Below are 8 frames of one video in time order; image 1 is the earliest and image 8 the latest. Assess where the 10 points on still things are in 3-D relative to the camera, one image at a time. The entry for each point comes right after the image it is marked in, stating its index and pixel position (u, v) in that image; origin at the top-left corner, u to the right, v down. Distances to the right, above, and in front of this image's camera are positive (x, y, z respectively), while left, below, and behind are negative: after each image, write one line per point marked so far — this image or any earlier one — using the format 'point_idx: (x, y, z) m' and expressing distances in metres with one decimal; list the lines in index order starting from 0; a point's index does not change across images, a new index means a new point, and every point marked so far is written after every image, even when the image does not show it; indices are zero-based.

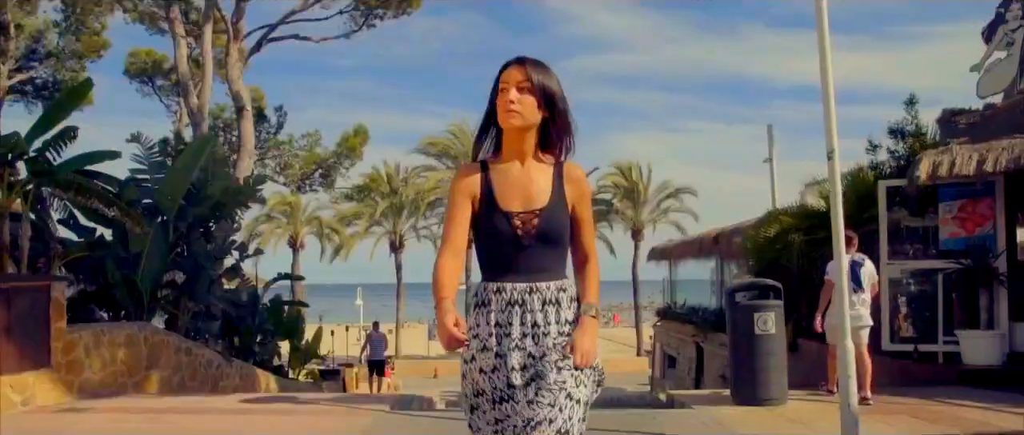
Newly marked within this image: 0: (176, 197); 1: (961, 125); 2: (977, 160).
0: (-5.5, +0.3, +16.0) m
1: (+4.5, +1.0, +9.4) m
2: (+4.3, +0.5, +8.9) m
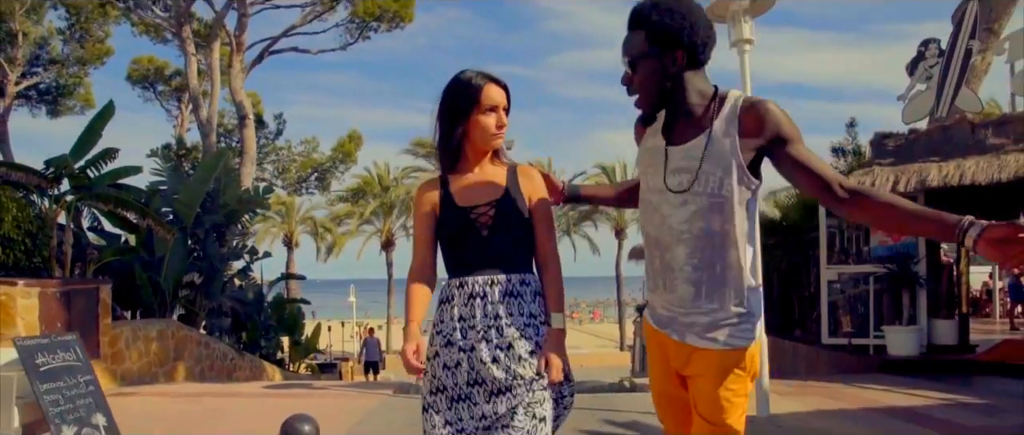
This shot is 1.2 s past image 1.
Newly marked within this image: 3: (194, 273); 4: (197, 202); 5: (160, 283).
0: (-5.8, +0.2, +17.6) m
1: (+4.4, +0.8, +11.1) m
2: (+4.2, +0.4, +10.6) m
3: (-6.0, -1.1, +18.6) m
4: (-5.7, +0.3, +17.7) m
5: (-6.2, -1.2, +17.2) m
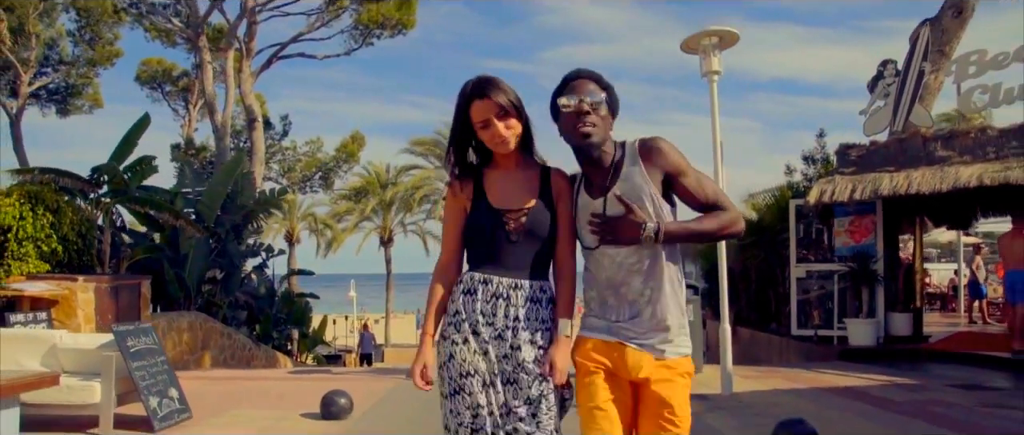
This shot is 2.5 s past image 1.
0: (-5.8, +0.2, +18.9) m
1: (+4.4, +0.8, +12.5) m
2: (+4.2, +0.3, +12.0) m
3: (-6.1, -1.1, +19.9) m
4: (-5.8, +0.3, +19.0) m
5: (-6.2, -1.2, +18.6) m
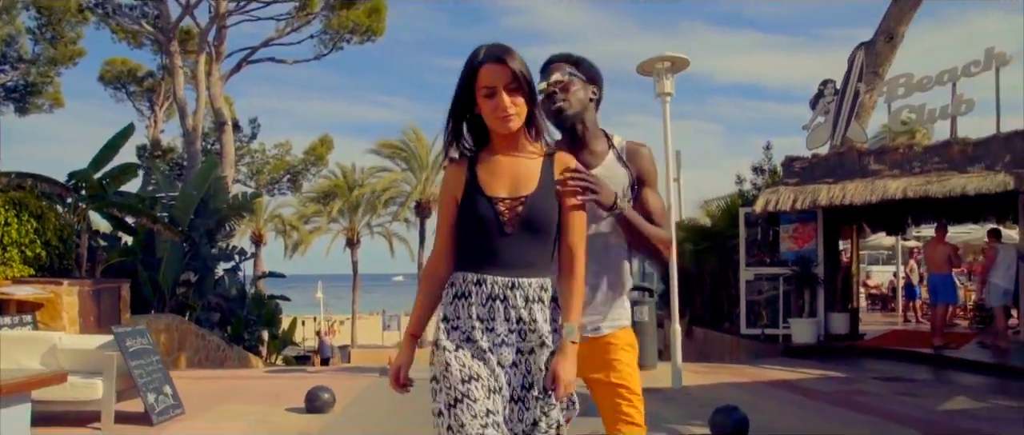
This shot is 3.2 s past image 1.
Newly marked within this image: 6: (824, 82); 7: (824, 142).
0: (-6.5, +0.1, +19.4) m
1: (+3.9, +0.7, +13.4) m
2: (+3.7, +0.2, +12.9) m
3: (-6.8, -1.2, +20.4) m
4: (-6.4, +0.2, +19.6) m
5: (-6.9, -1.3, +19.1) m
6: (+4.5, +2.0, +14.0) m
7: (+4.5, +1.1, +14.0) m
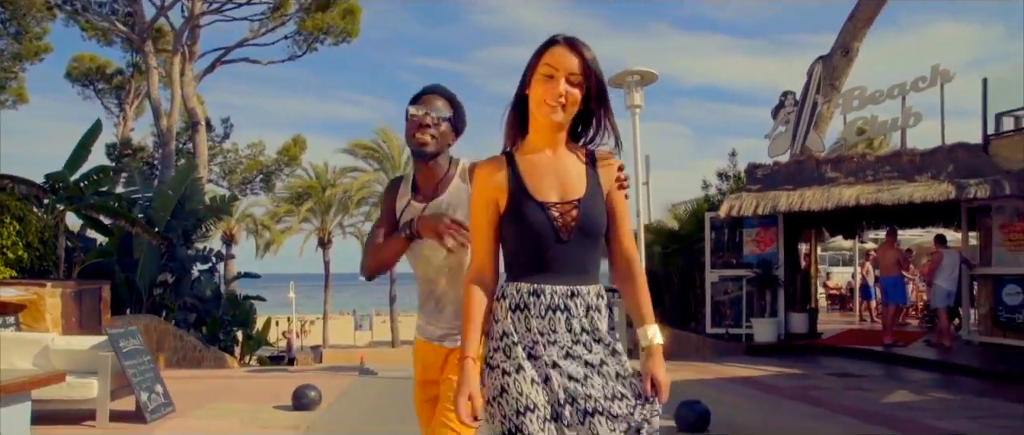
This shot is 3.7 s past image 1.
0: (-7.0, +0.1, +19.7) m
1: (+3.5, +0.6, +14.0) m
2: (+3.4, +0.2, +13.5) m
3: (-7.4, -1.2, +20.7) m
4: (-7.0, +0.2, +19.8) m
5: (-7.5, -1.3, +19.4) m
6: (+4.1, +1.9, +14.7) m
7: (+4.1, +1.0, +14.6) m
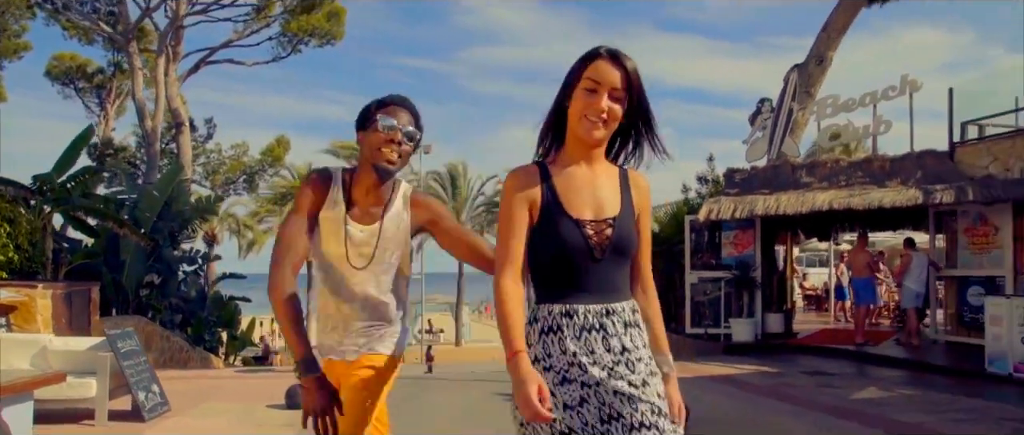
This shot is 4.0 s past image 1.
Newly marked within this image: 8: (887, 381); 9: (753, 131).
0: (-7.4, 0.0, +19.9) m
1: (+3.3, +0.6, +14.4) m
2: (+3.1, +0.1, +13.9) m
3: (-7.7, -1.2, +20.9) m
4: (-7.3, +0.1, +20.0) m
5: (-7.8, -1.3, +19.6) m
6: (+3.9, +1.8, +15.1) m
7: (+3.9, +1.0, +15.0) m
8: (+3.8, -1.7, +9.9) m
9: (+3.8, +1.4, +15.2) m
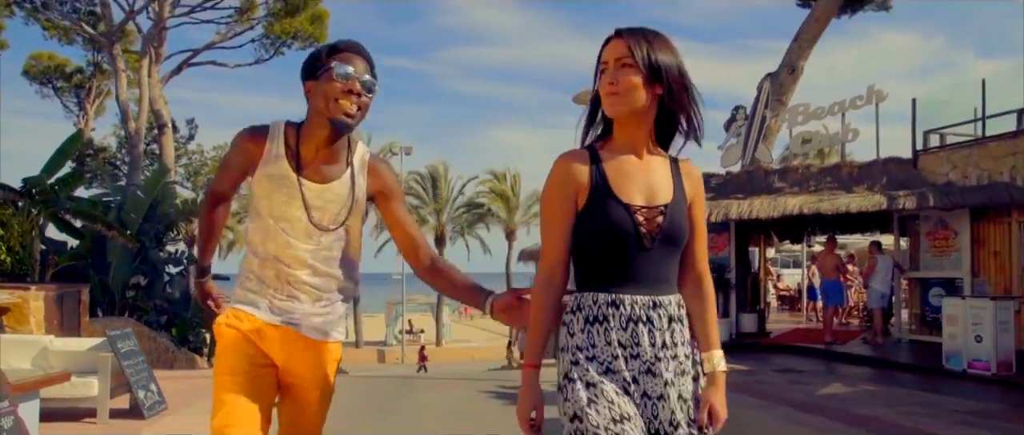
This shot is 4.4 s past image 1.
0: (-7.8, 0.0, +20.2) m
1: (+3.0, +0.5, +14.9) m
2: (+2.9, +0.1, +14.3) m
3: (-8.1, -1.3, +21.1) m
4: (-7.7, +0.1, +20.3) m
5: (-8.2, -1.4, +19.8) m
6: (+3.6, +1.8, +15.5) m
7: (+3.6, +0.9, +15.5) m
8: (+3.7, -1.7, +10.4) m
9: (+3.5, +1.3, +15.7) m
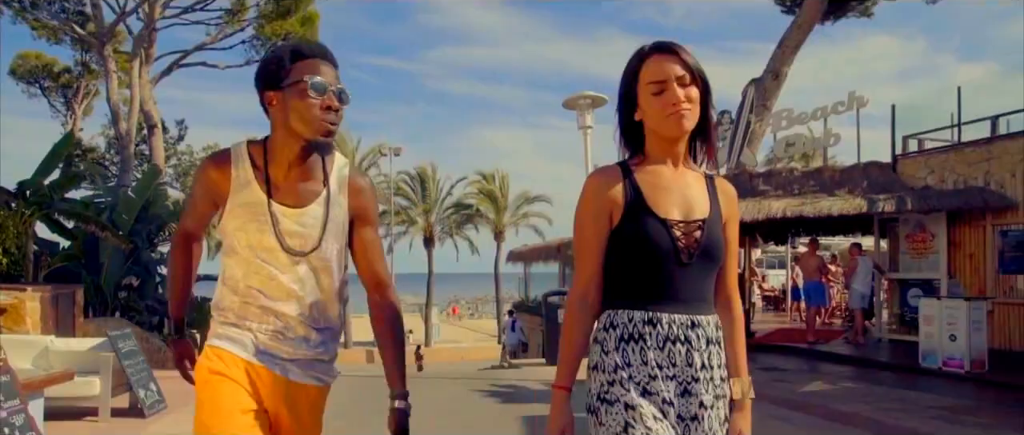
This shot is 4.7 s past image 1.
0: (-8.0, 0.0, +20.3) m
1: (+2.9, +0.5, +15.2) m
2: (+2.7, 0.0, +14.6) m
3: (-8.4, -1.3, +21.3) m
4: (-8.0, +0.1, +20.4) m
5: (-8.4, -1.4, +19.9) m
6: (+3.4, +1.8, +15.8) m
7: (+3.4, +0.9, +15.8) m
8: (+3.6, -1.8, +10.7) m
9: (+3.3, +1.3, +16.0) m
